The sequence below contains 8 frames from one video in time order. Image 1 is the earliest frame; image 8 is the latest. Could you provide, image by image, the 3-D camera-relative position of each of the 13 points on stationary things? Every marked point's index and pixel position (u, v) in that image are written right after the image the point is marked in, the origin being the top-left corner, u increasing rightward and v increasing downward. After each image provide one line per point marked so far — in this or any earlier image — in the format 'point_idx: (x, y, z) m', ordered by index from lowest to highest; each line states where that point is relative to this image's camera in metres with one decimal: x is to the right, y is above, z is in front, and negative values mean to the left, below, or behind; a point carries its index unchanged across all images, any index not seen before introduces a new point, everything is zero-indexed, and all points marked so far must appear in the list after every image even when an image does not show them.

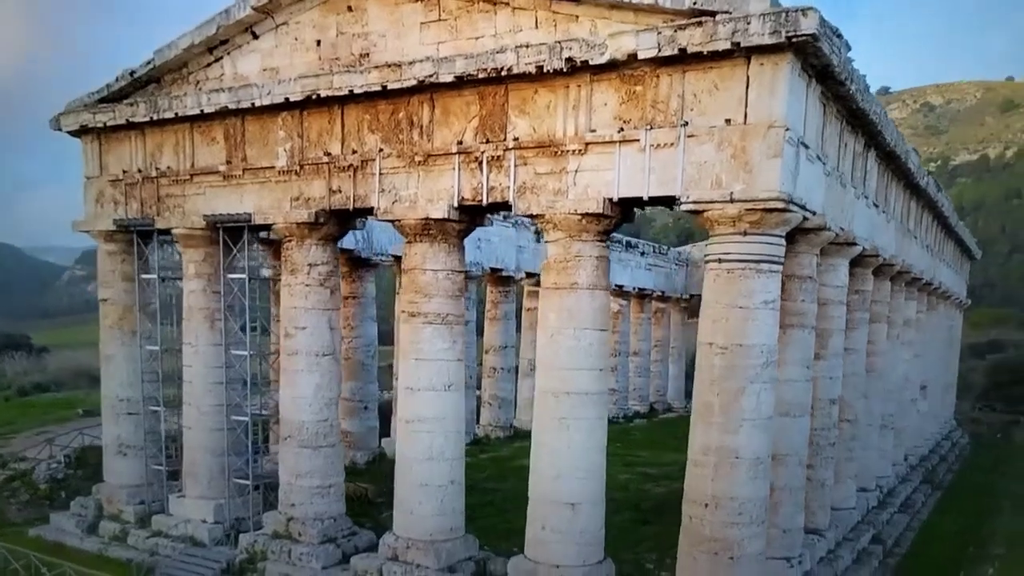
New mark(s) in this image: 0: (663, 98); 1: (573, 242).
0: (+2.1, +2.5, +9.5) m
1: (+0.9, +0.6, +10.1) m
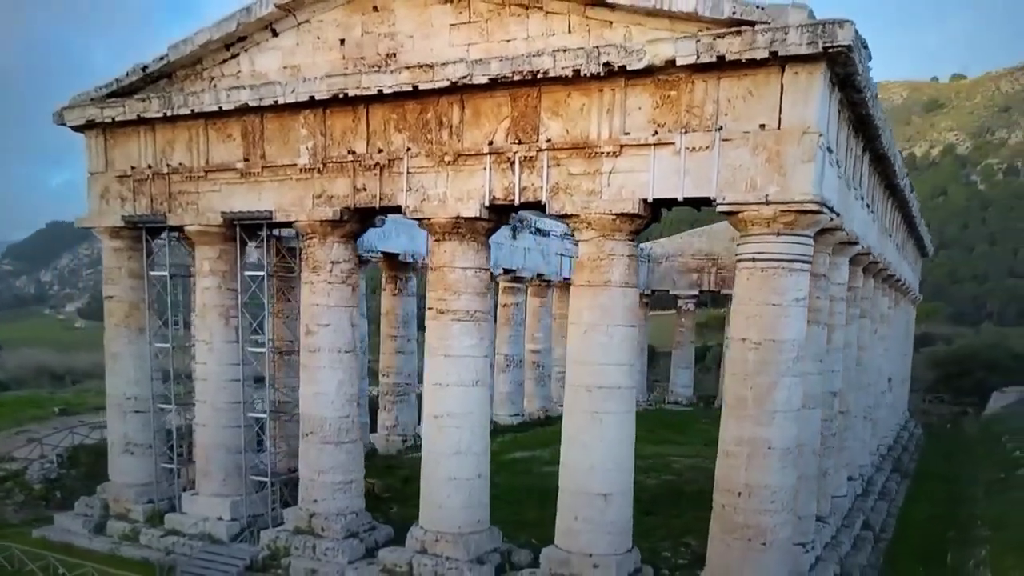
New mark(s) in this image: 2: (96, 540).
0: (+2.6, +2.5, +9.8) m
1: (+1.4, +0.7, +10.5) m
2: (-7.8, -4.7, +13.4) m
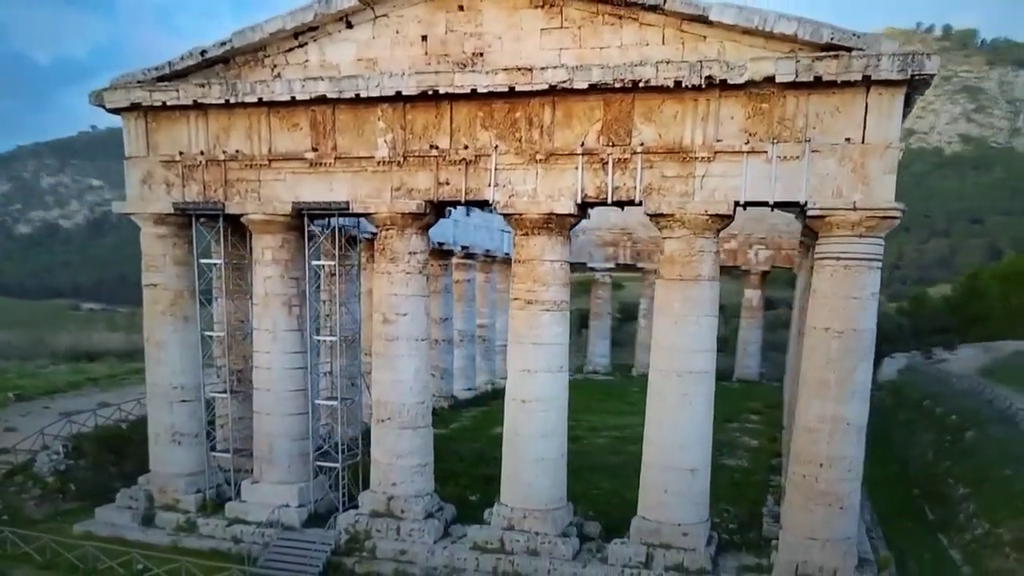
0: (+4.2, +2.6, +10.9) m
1: (+2.9, +0.8, +11.4) m
2: (-6.6, -4.5, +13.1) m
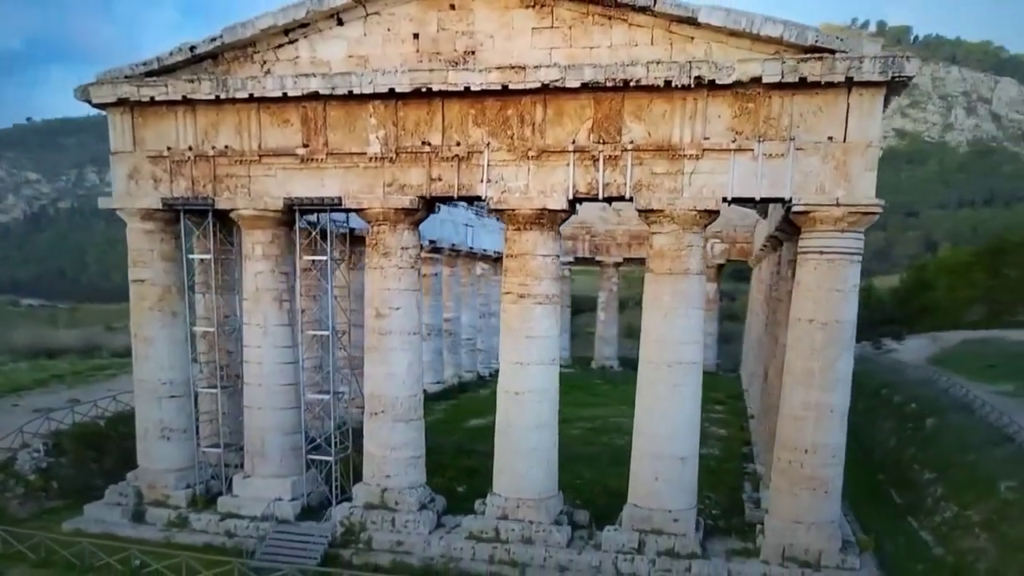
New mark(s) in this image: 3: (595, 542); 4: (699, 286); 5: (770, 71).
0: (+4.1, +2.7, +11.3) m
1: (+2.8, +0.9, +11.7) m
2: (-6.8, -4.4, +13.1) m
3: (+1.4, -4.3, +12.1) m
4: (+3.1, 0.0, +11.8) m
5: (+3.9, +3.3, +10.9) m
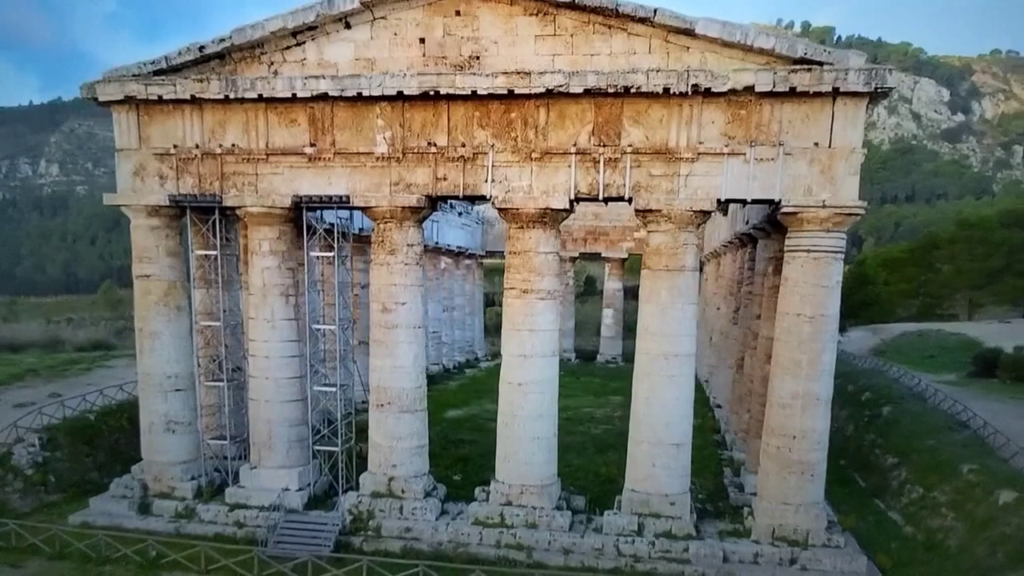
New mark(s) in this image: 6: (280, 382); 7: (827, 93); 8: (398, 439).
0: (+4.2, +2.8, +12.0) m
1: (+2.9, +1.0, +12.4) m
2: (-6.7, -4.3, +13.3) m
3: (+1.5, -4.2, +12.7) m
4: (+3.2, +0.1, +12.5) m
5: (+4.1, +3.4, +11.6) m
6: (-4.4, -1.8, +13.5) m
7: (+5.1, +3.2, +11.6) m
8: (-2.1, -2.8, +13.2) m
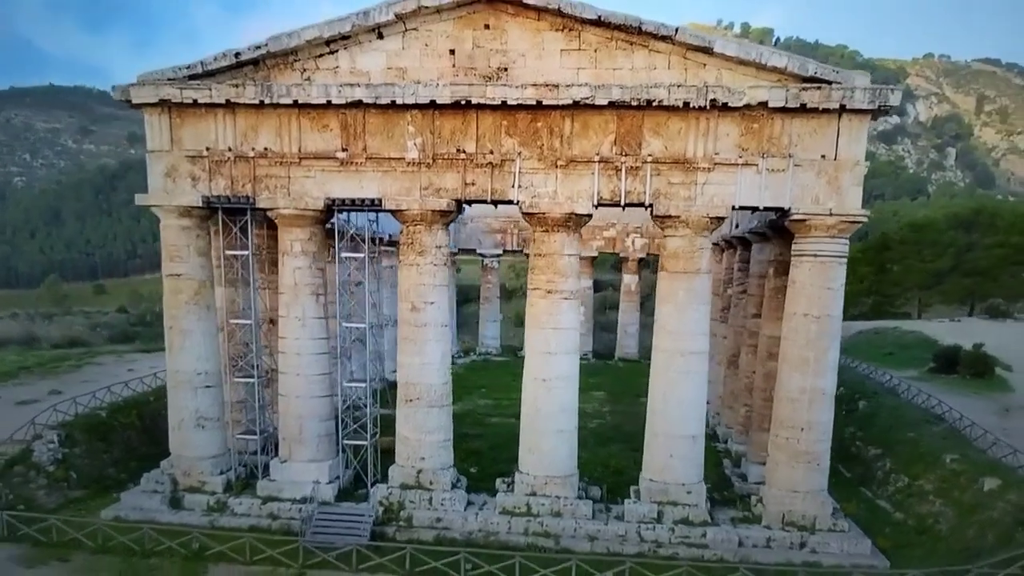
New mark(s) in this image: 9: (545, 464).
0: (+4.8, +2.7, +12.9) m
1: (+3.4, +0.9, +13.3) m
2: (-6.3, -4.3, +13.7) m
3: (+1.9, -4.3, +13.5) m
4: (+3.6, +0.1, +13.3) m
5: (+4.6, +3.3, +12.5) m
6: (-3.9, -1.8, +14.0) m
7: (+5.7, +3.1, +12.6) m
8: (-1.7, -2.8, +13.8) m
9: (+0.6, -3.3, +13.6) m
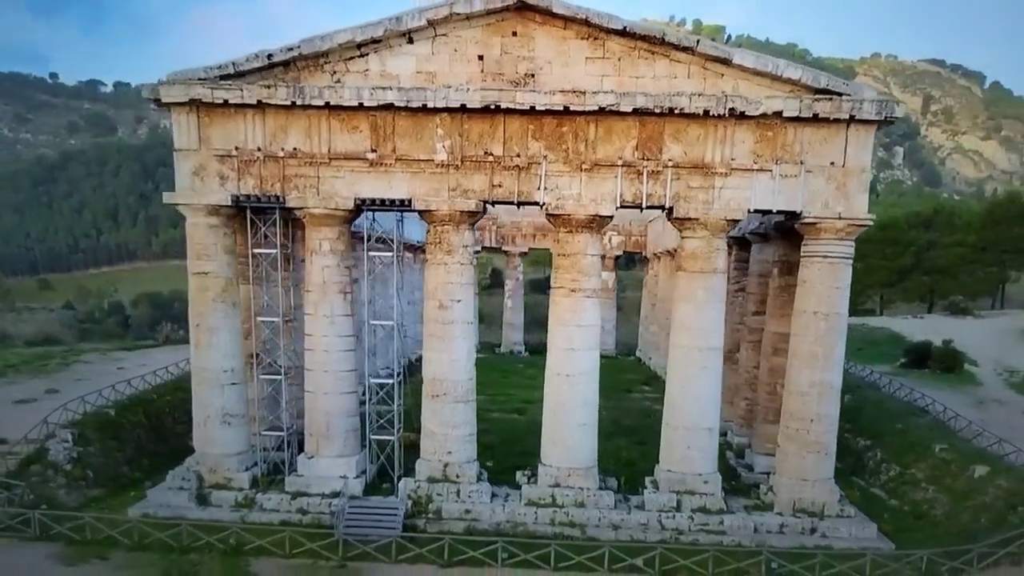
0: (+5.3, +2.7, +13.6) m
1: (+3.9, +0.9, +13.9) m
2: (-5.8, -4.3, +13.9) m
3: (+2.4, -4.2, +14.1) m
4: (+4.1, +0.1, +14.0) m
5: (+5.2, +3.3, +13.2) m
6: (-3.5, -1.7, +14.3) m
7: (+6.2, +3.1, +13.3) m
8: (-1.2, -2.8, +14.2) m
9: (+1.1, -3.3, +14.1) m
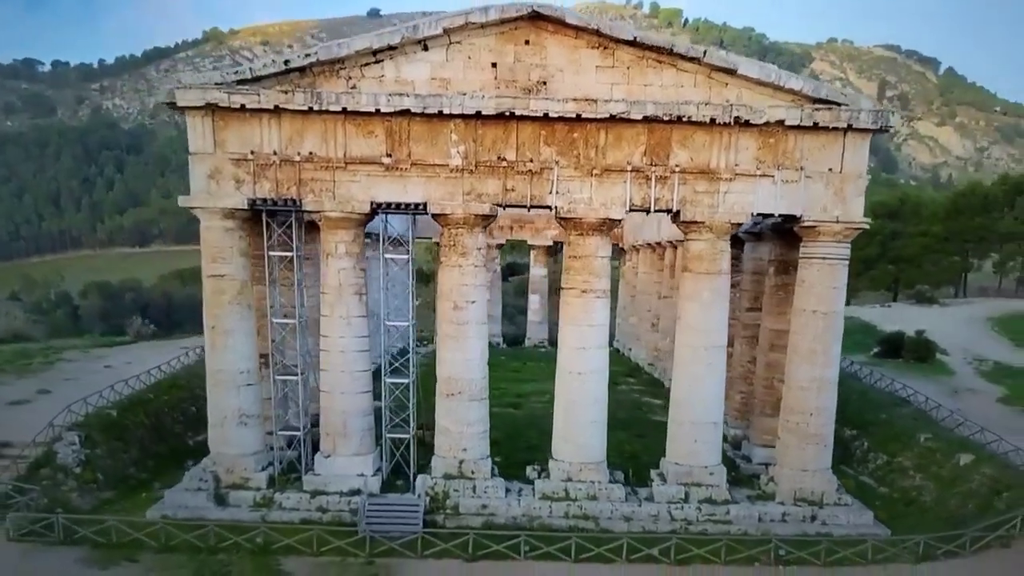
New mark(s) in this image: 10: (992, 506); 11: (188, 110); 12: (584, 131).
0: (+5.6, +2.7, +14.2) m
1: (+4.2, +0.9, +14.5) m
2: (-5.5, -4.4, +14.1) m
3: (+2.7, -4.2, +14.7) m
4: (+4.4, +0.1, +14.6) m
5: (+5.4, +3.3, +13.8) m
6: (-3.2, -1.8, +14.5) m
7: (+6.5, +3.1, +14.0) m
8: (-0.9, -2.8, +14.6) m
9: (+1.4, -3.3, +14.6) m
10: (+9.3, -4.2, +14.0) m
11: (-6.2, +3.4, +13.9) m
12: (+1.4, +3.1, +14.2) m
